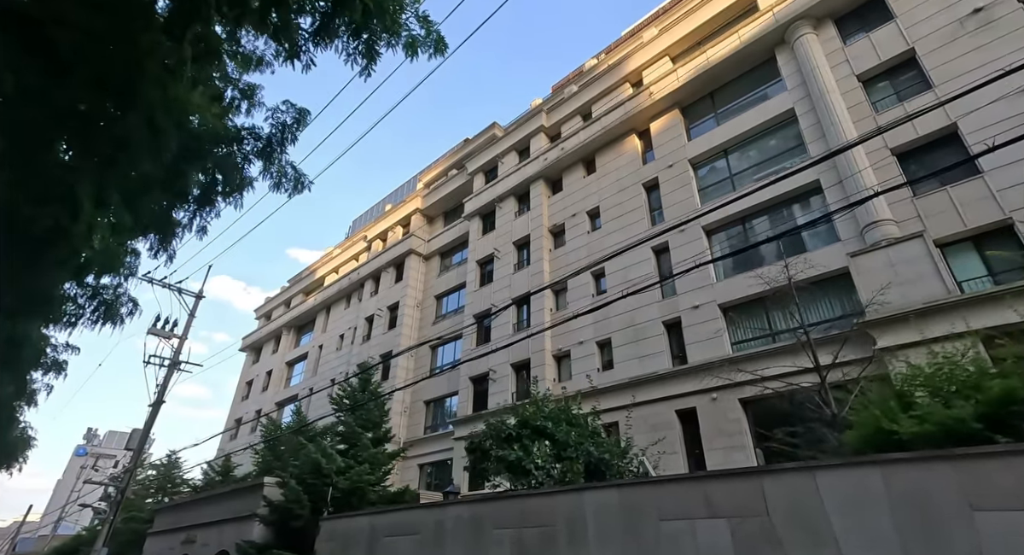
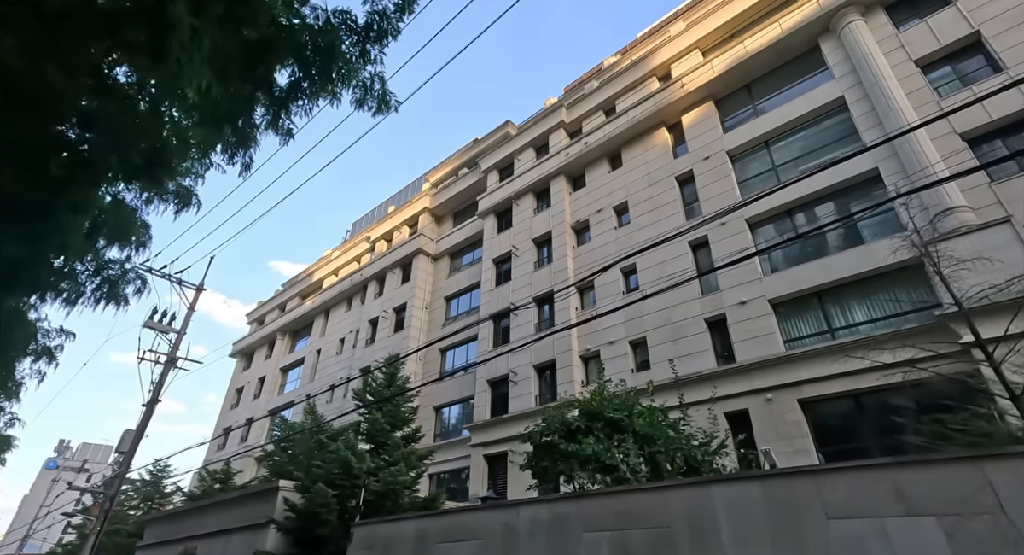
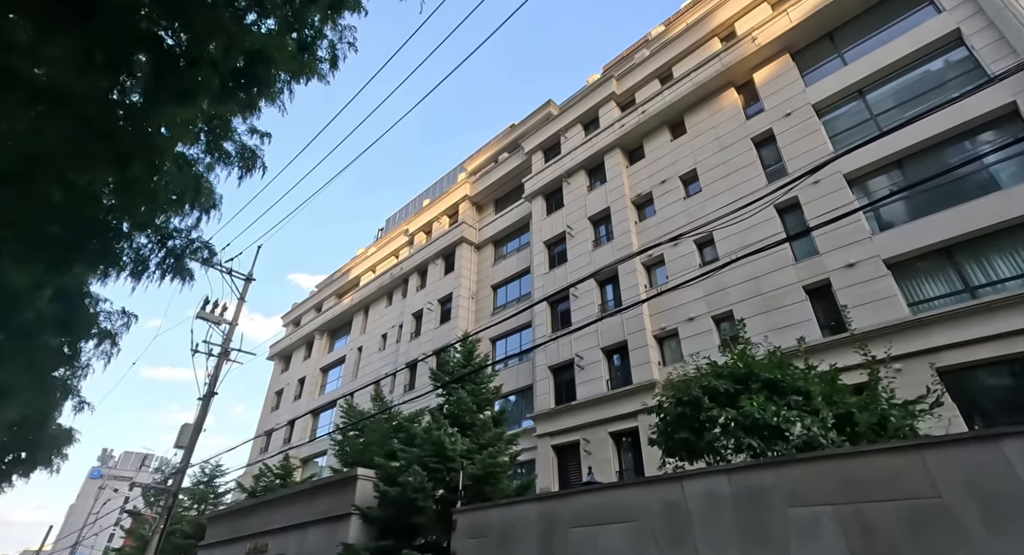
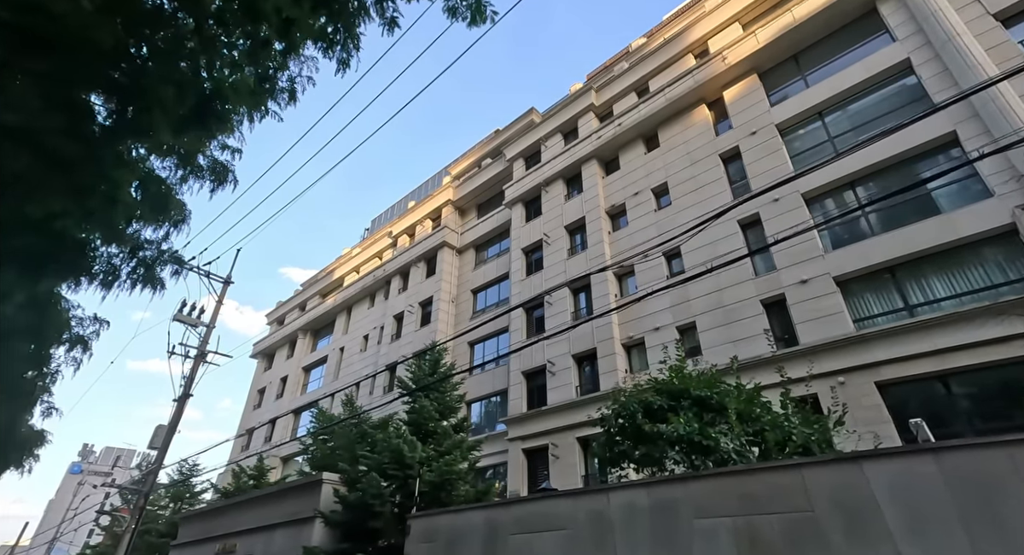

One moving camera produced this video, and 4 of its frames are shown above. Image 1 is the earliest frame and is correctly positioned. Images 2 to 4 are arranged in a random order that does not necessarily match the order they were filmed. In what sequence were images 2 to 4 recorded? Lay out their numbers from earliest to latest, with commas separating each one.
2, 4, 3
